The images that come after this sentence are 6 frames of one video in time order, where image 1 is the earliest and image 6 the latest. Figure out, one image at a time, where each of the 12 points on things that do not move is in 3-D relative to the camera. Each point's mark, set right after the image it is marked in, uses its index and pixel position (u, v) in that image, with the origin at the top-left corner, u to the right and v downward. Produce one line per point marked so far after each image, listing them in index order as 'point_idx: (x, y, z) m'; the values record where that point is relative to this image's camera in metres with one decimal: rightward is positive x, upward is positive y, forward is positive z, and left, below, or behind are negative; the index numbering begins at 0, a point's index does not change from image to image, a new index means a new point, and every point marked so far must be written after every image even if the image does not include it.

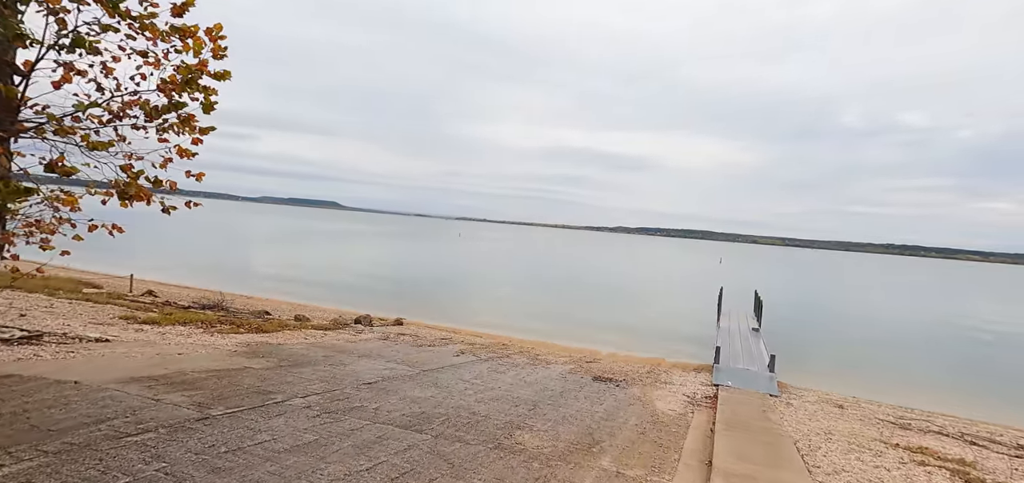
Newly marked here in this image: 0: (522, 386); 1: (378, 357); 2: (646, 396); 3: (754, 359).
0: (+0.2, -2.9, +10.0) m
1: (-2.9, -2.5, +10.7) m
2: (+2.9, -3.4, +10.7) m
3: (+7.6, -3.7, +15.5) m
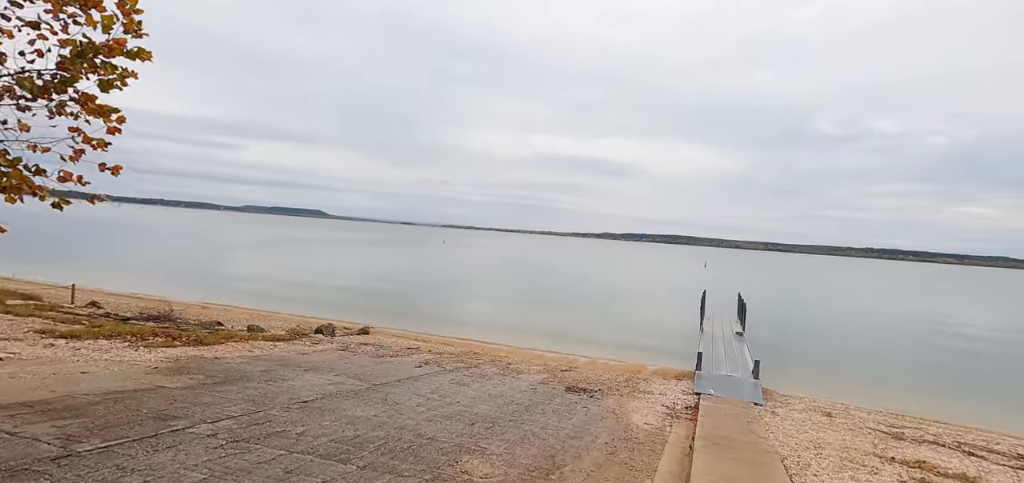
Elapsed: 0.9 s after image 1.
0: (-0.5, -2.9, +9.0) m
1: (-3.6, -2.5, +9.6) m
2: (+2.1, -3.3, +9.9) m
3: (+6.7, -3.7, +14.8) m
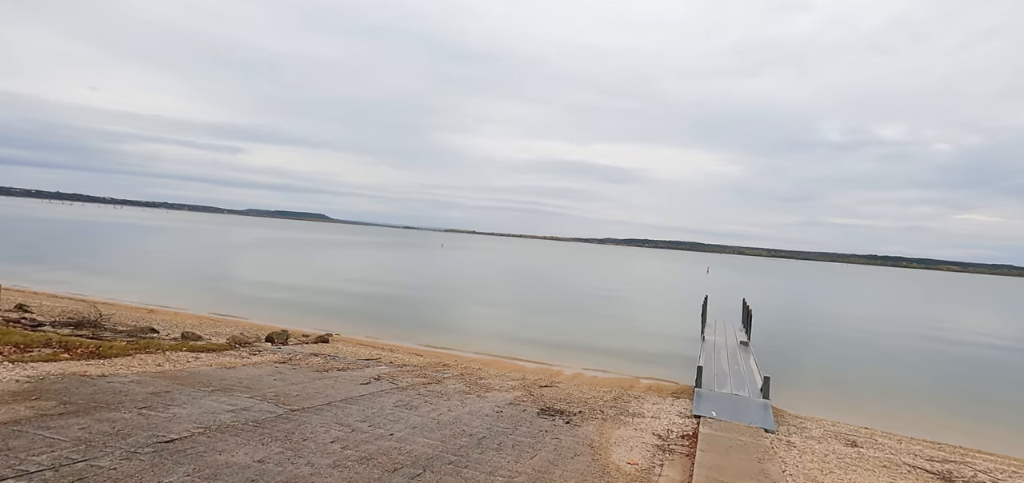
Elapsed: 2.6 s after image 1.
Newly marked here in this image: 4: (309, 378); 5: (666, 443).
0: (-1.2, -2.8, +7.2) m
1: (-4.3, -2.4, +7.8) m
2: (+1.4, -3.2, +8.0) m
3: (+6.0, -3.6, +13.0) m
4: (-4.0, -2.7, +9.7) m
5: (+2.6, -3.4, +8.4) m
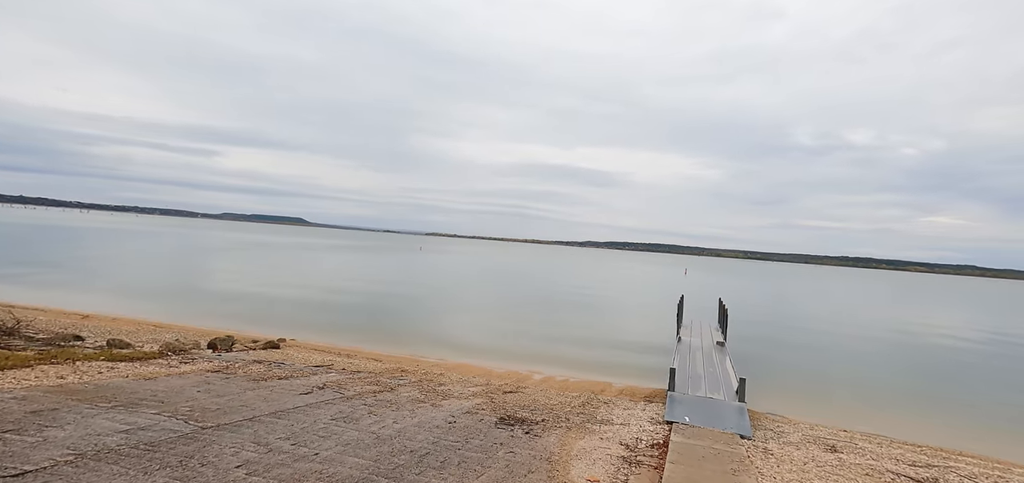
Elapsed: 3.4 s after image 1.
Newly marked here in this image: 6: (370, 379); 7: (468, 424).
0: (-1.9, -2.7, +6.3) m
1: (-5.0, -2.3, +6.8) m
2: (+0.7, -3.1, +7.3) m
3: (+5.1, -3.5, +12.3) m
4: (-4.7, -2.6, +8.7) m
5: (+1.9, -3.3, +7.6) m
6: (-3.2, -3.1, +11.1) m
7: (-0.7, -3.0, +8.3) m
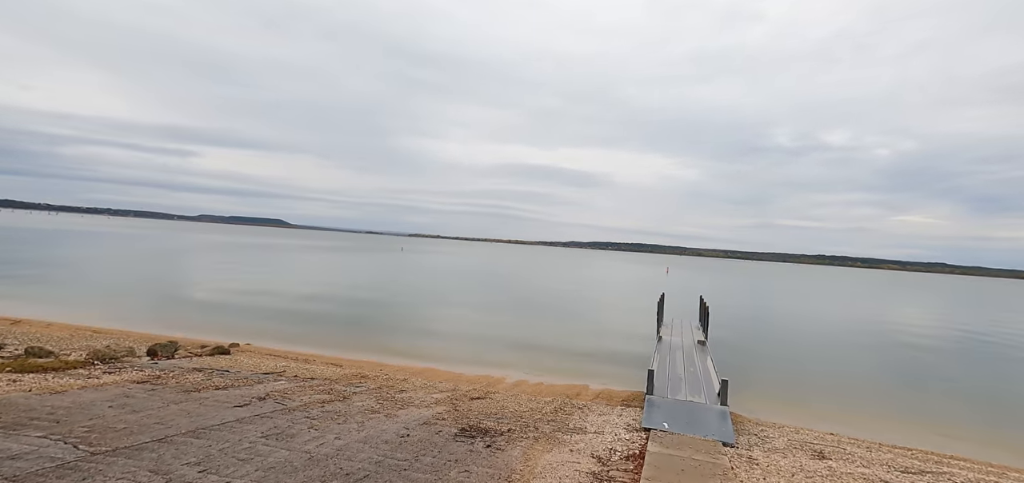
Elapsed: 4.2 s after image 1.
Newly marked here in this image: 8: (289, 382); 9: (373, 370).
0: (-2.4, -2.5, +5.4) m
1: (-5.6, -2.2, +5.8) m
2: (+0.1, -3.0, +6.4) m
3: (+4.4, -3.3, +11.6) m
4: (-5.4, -2.5, +7.6) m
5: (+1.3, -3.1, +6.8) m
6: (-3.9, -3.0, +10.2) m
7: (-1.3, -2.9, +7.4) m
8: (-4.7, -2.9, +10.4) m
9: (-3.5, -3.2, +12.6) m
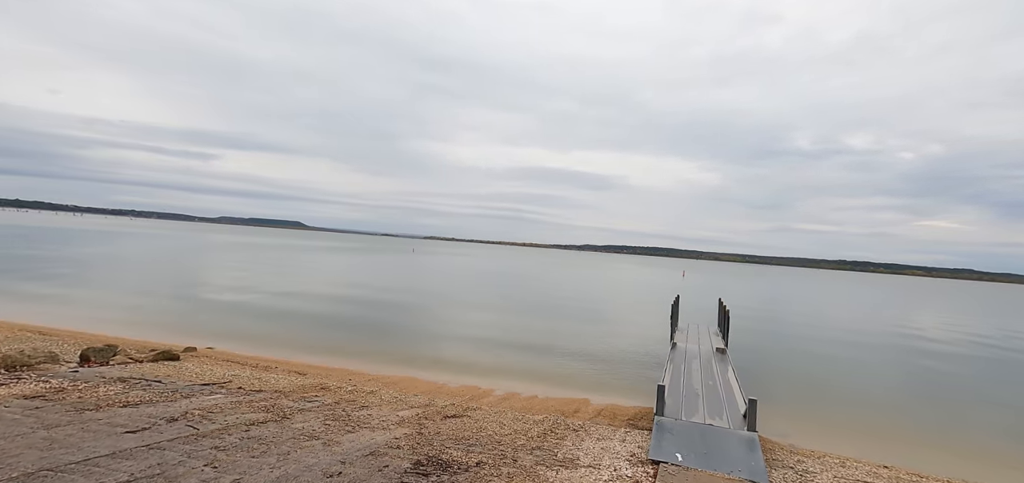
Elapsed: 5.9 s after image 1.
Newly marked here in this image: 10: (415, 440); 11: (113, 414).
0: (-2.9, -2.3, +3.7) m
1: (-6.1, -1.9, +4.2) m
2: (-0.3, -2.7, +4.7) m
3: (+4.1, -3.1, +9.7) m
4: (-5.8, -2.2, +6.0) m
5: (+0.8, -2.9, +5.0) m
6: (-4.2, -2.8, +8.5) m
7: (-1.8, -2.7, +5.7) m
8: (-5.0, -2.7, +8.8) m
9: (-3.8, -3.0, +10.9) m
10: (-1.4, -2.9, +7.4) m
11: (-5.4, -2.4, +6.9) m
